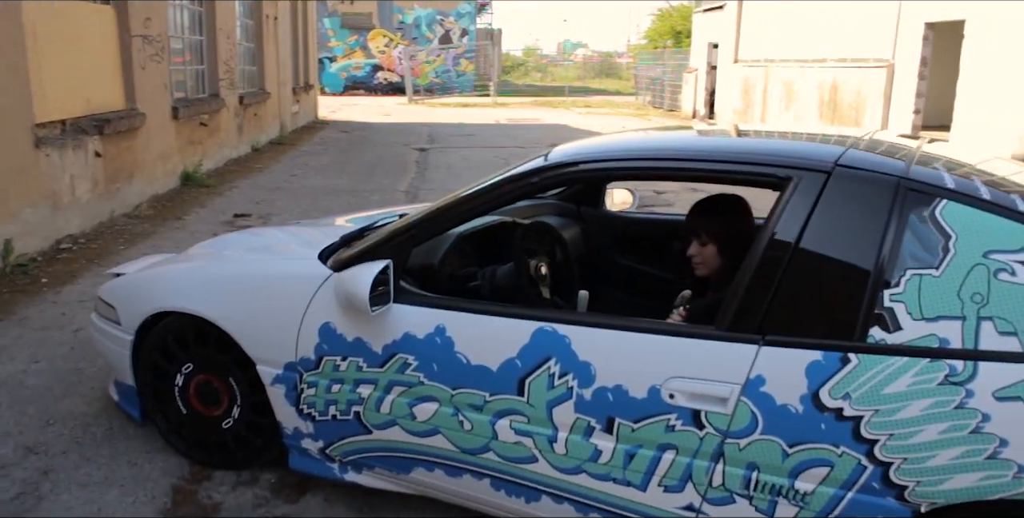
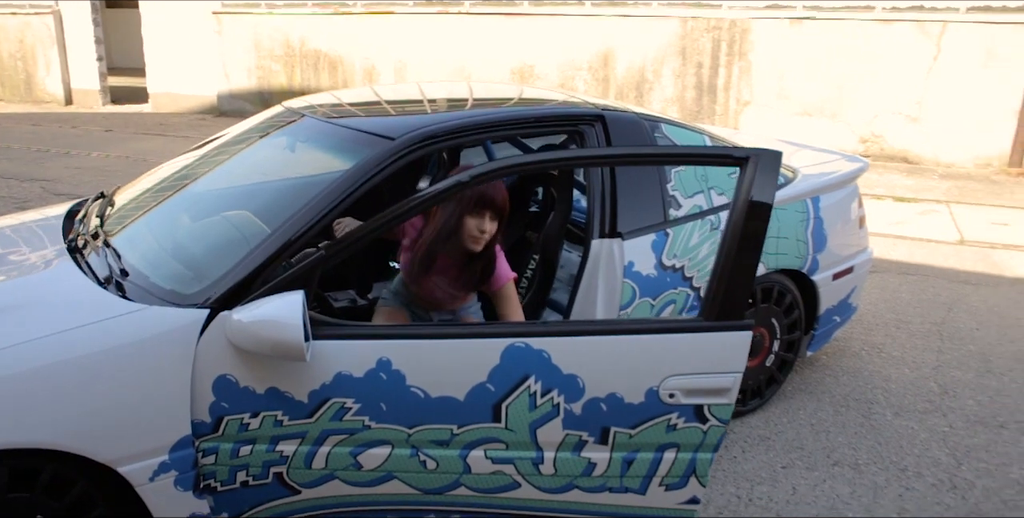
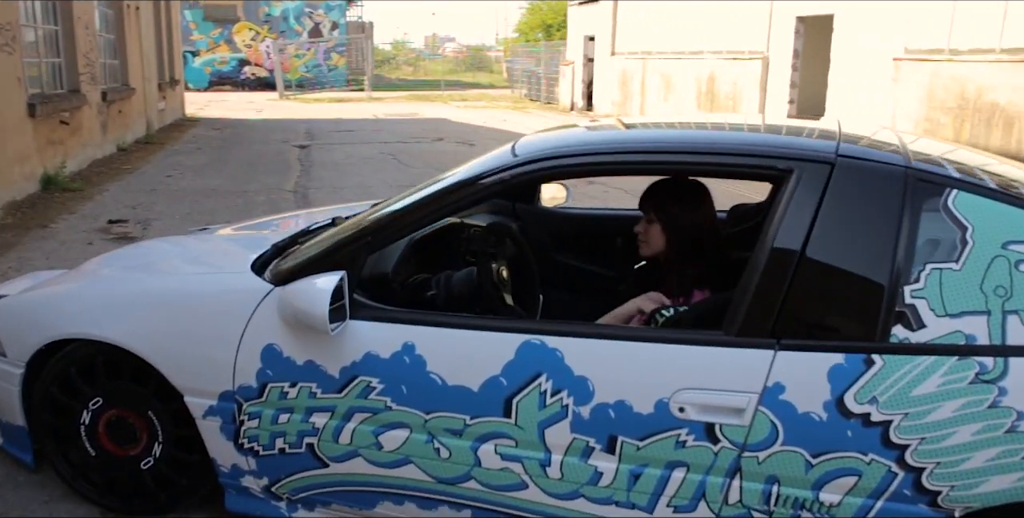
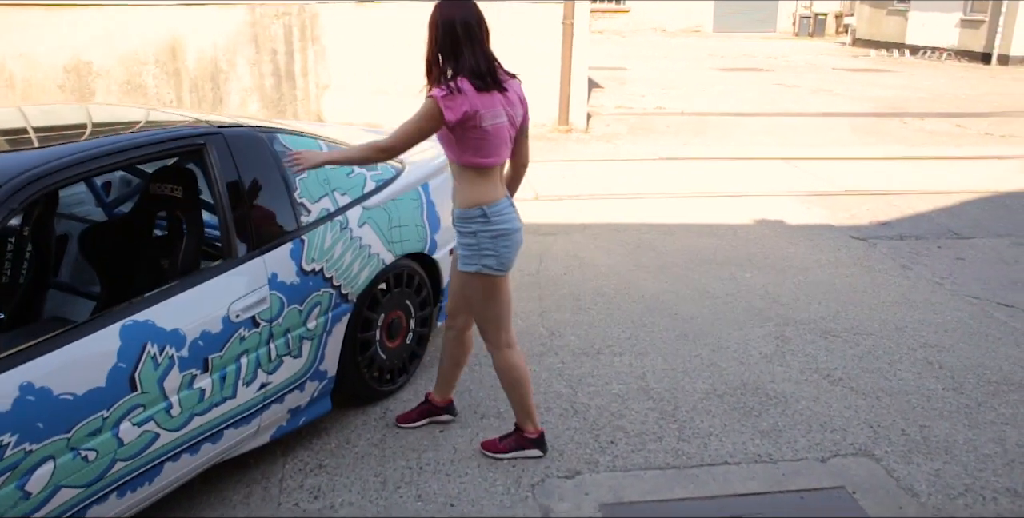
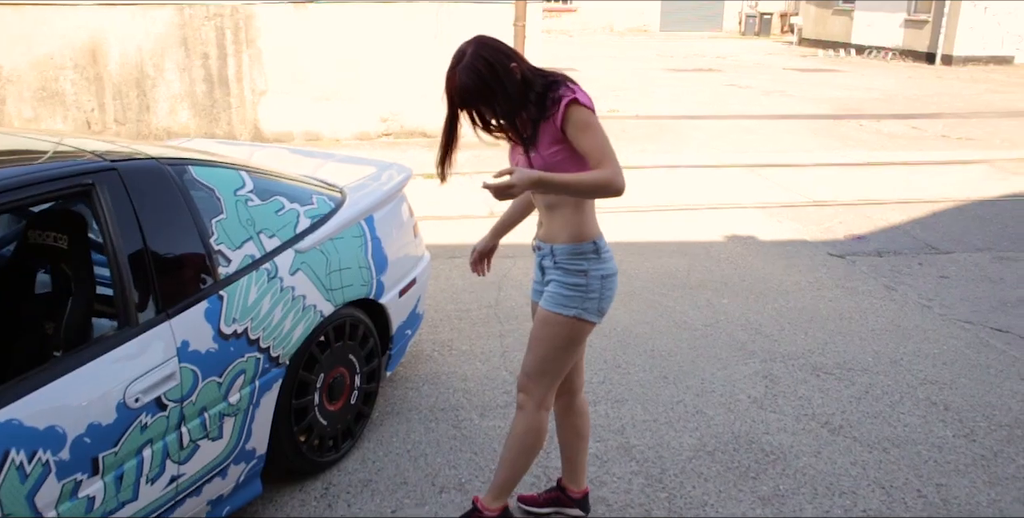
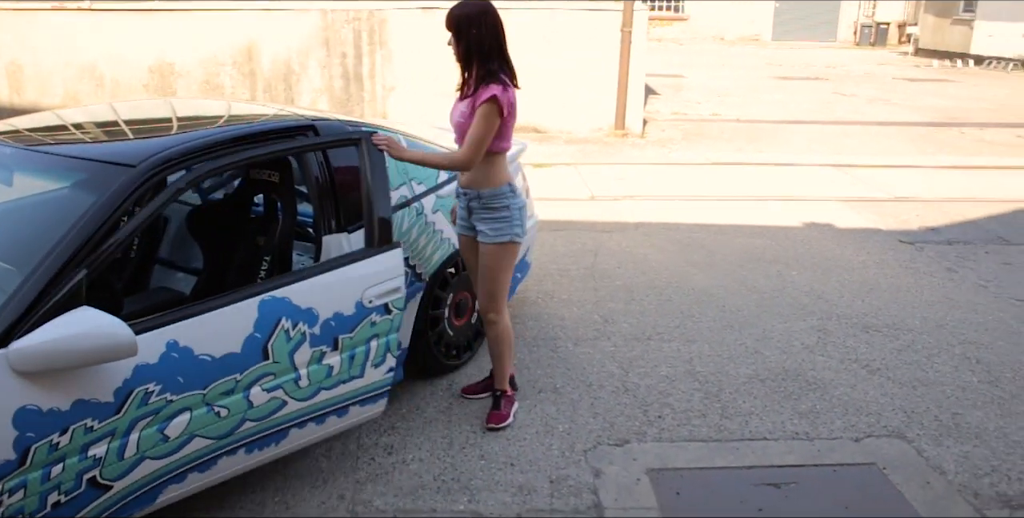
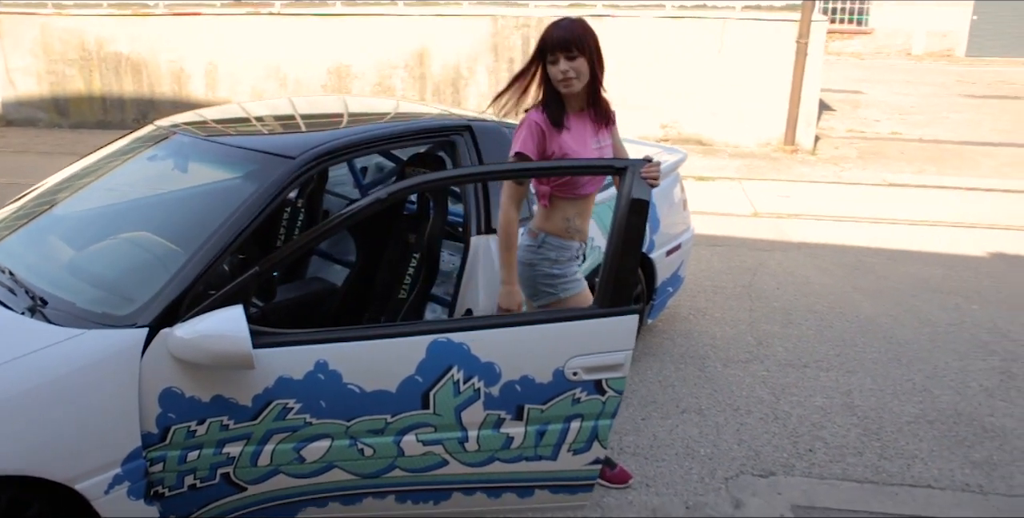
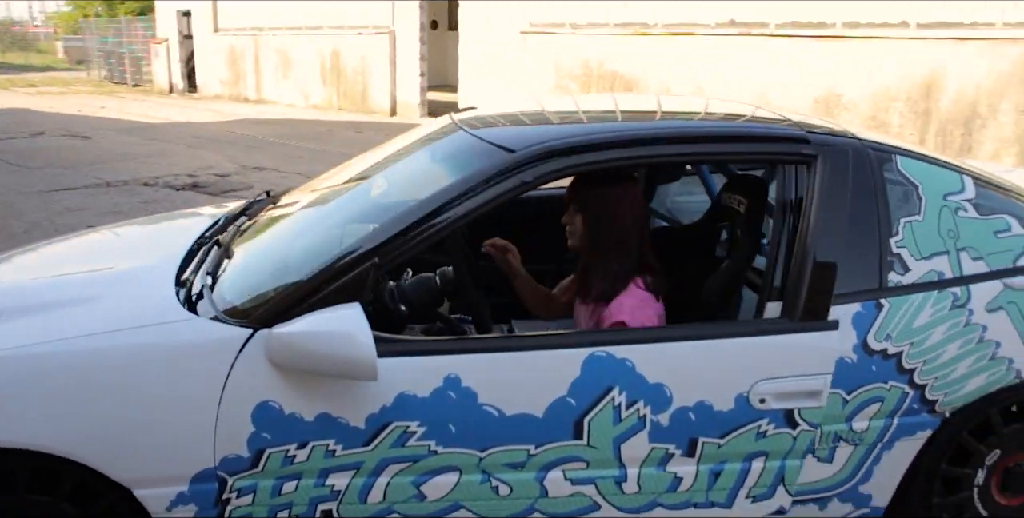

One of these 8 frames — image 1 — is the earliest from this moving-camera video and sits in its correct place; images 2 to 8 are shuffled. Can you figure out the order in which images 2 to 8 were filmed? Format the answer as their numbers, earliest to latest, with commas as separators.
3, 8, 2, 7, 6, 4, 5
